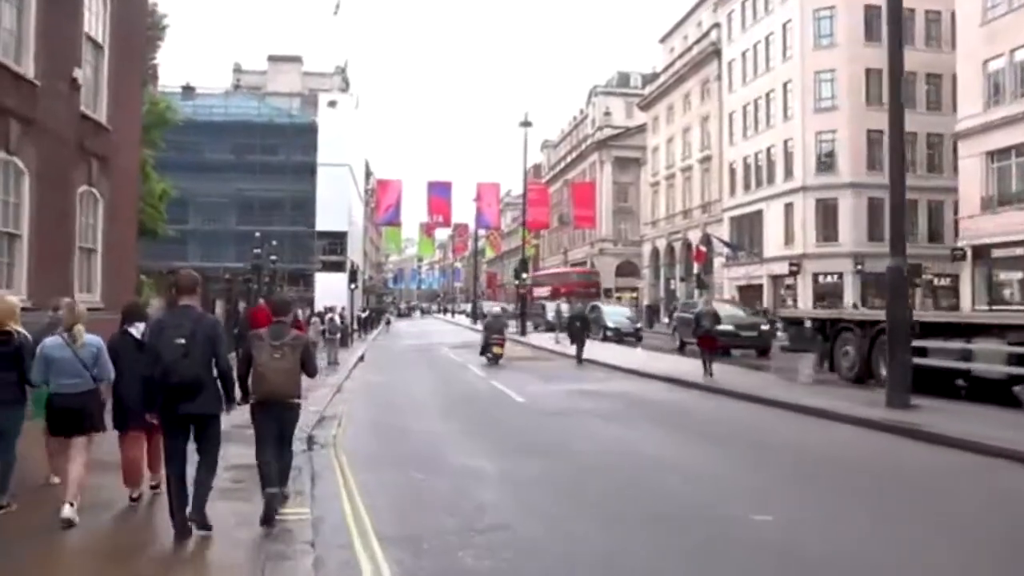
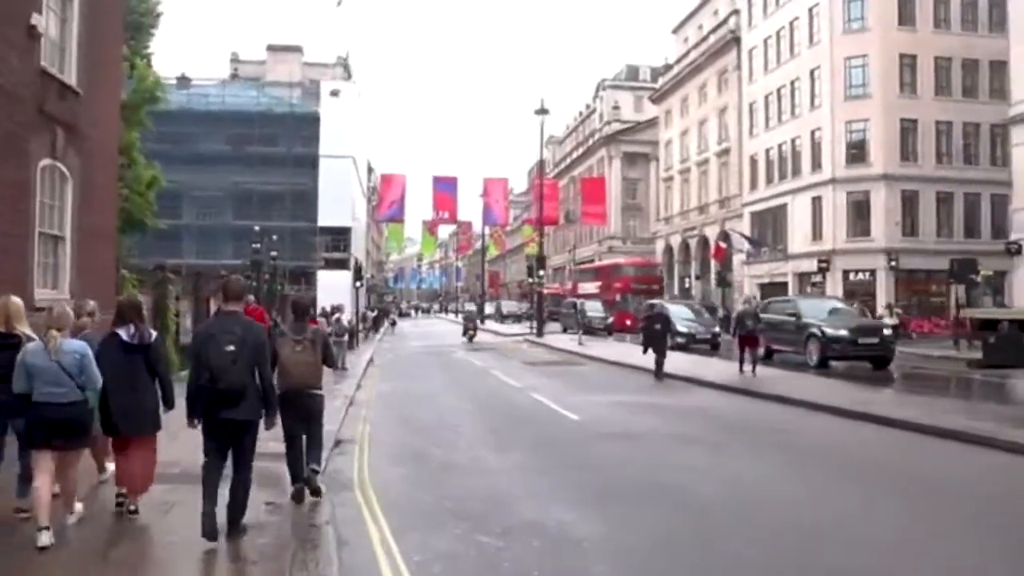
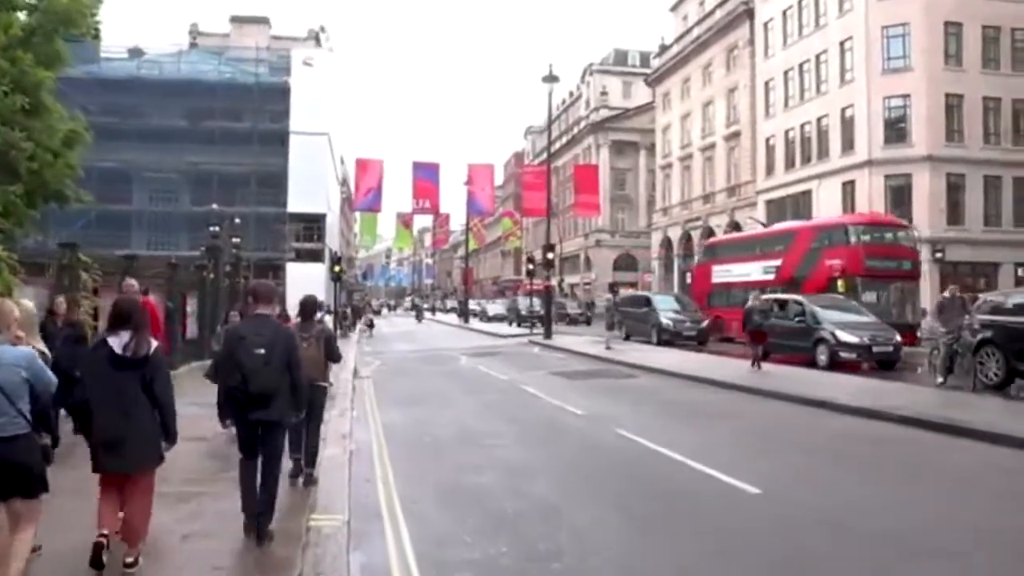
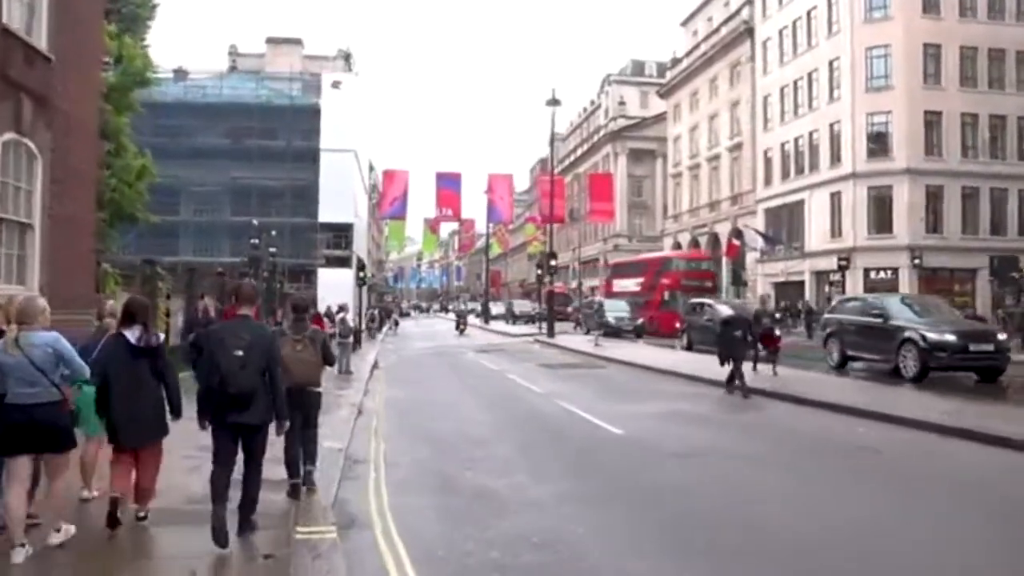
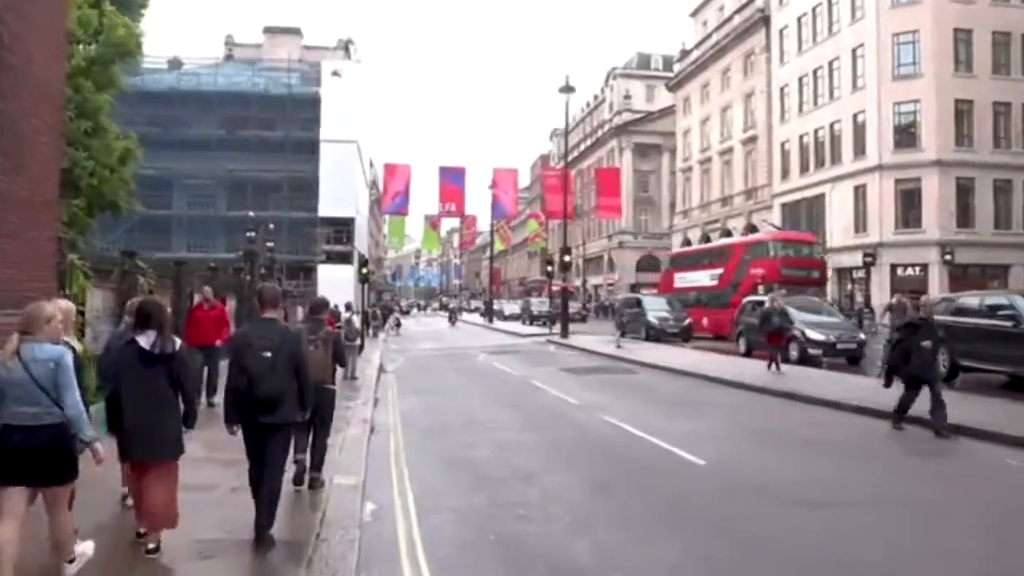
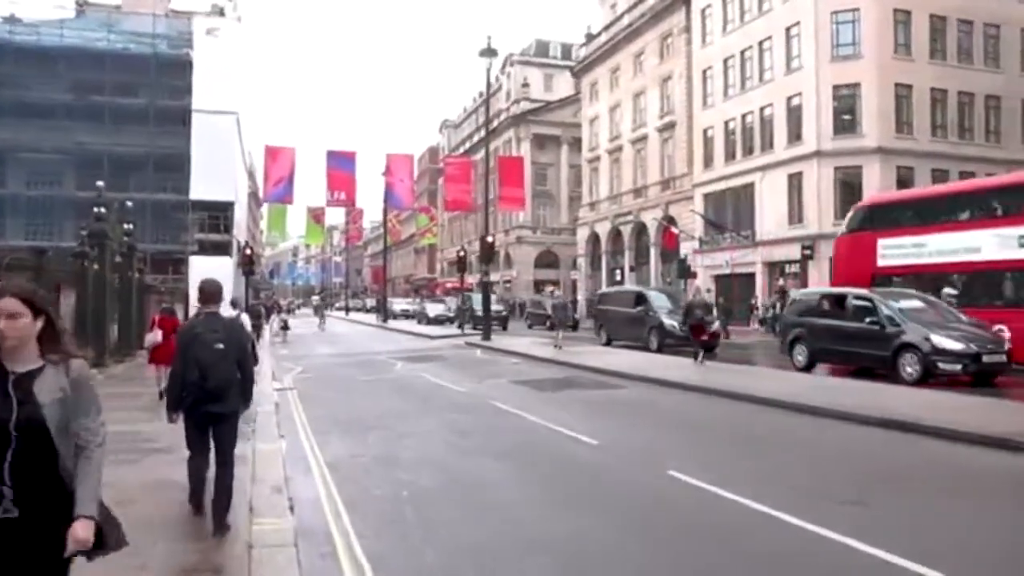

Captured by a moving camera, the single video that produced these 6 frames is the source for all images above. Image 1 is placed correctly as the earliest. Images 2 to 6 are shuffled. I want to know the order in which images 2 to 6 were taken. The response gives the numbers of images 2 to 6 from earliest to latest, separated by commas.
2, 4, 5, 3, 6
